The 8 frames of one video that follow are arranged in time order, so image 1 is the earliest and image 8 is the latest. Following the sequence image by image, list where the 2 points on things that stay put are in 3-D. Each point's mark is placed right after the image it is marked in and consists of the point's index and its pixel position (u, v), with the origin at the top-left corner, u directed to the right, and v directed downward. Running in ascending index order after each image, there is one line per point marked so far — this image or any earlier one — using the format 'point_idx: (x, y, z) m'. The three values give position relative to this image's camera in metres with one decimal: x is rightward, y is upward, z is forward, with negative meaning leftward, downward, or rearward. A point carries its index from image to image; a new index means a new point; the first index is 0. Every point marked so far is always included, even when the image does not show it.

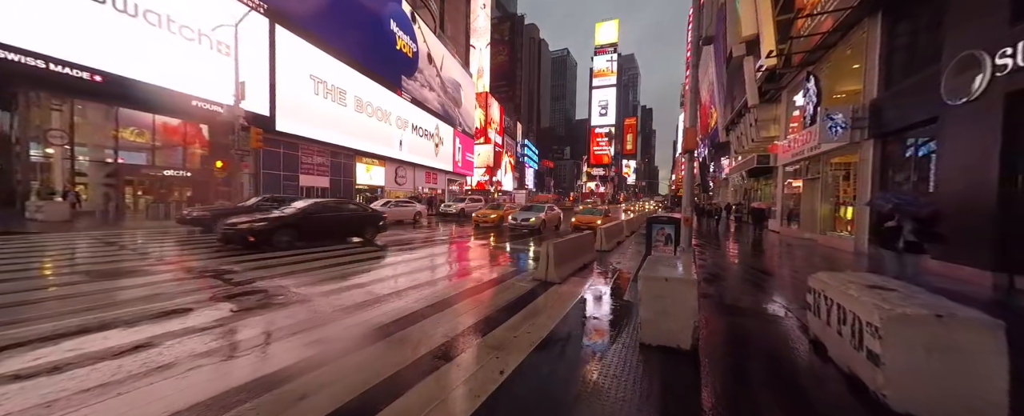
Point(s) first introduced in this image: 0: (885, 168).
0: (+13.4, +1.4, +11.3) m
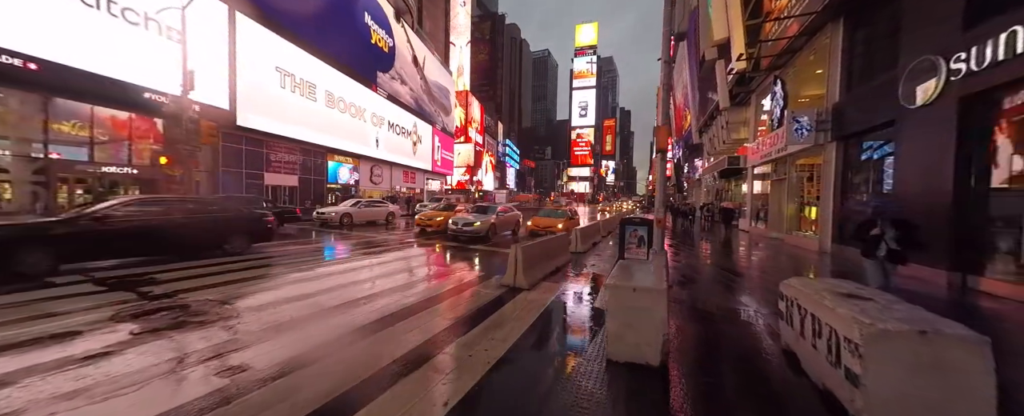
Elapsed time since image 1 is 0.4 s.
0: (+12.5, +1.4, +11.7) m
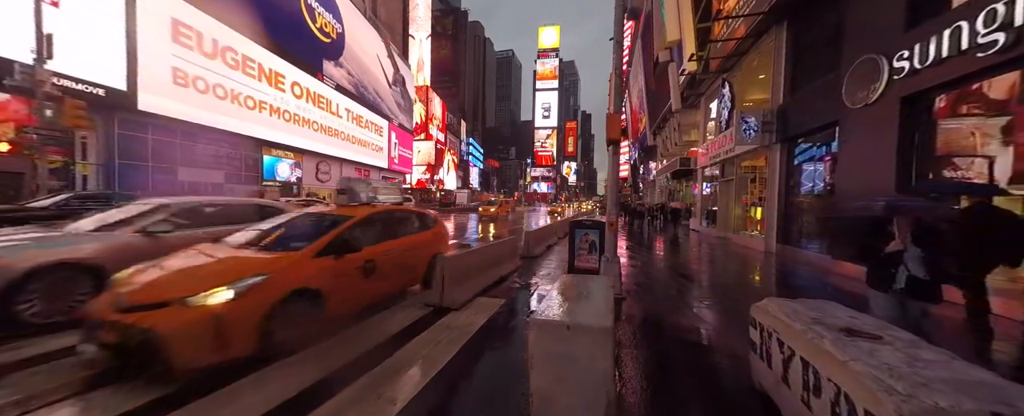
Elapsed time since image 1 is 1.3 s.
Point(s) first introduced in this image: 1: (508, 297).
0: (+10.6, +1.4, +12.0) m
1: (-0.1, -1.7, +6.0) m
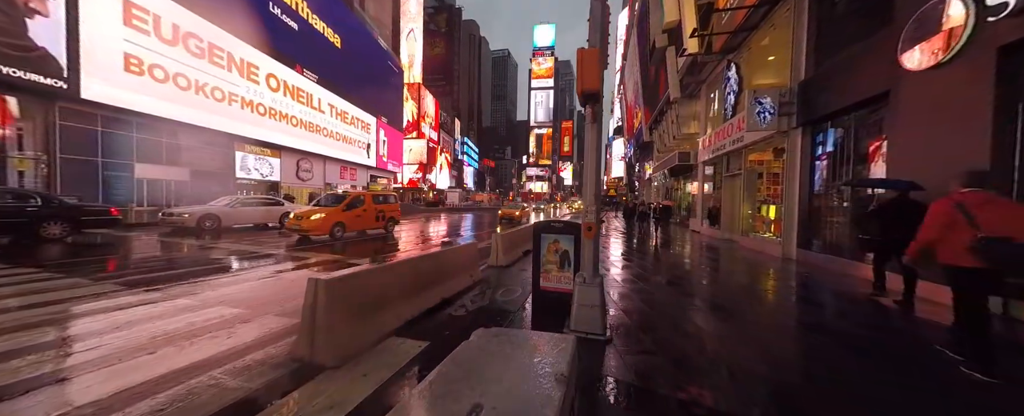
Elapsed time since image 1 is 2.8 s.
0: (+9.7, +1.4, +10.2) m
1: (-0.9, -1.6, +4.0) m
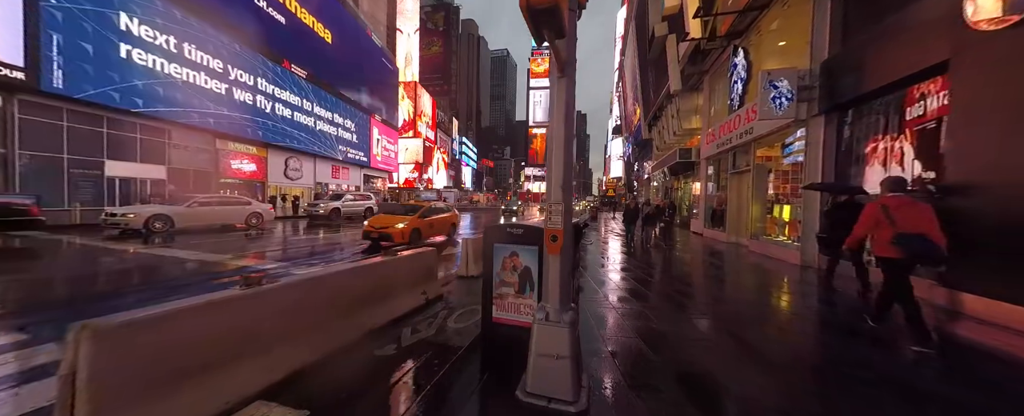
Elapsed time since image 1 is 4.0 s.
0: (+9.1, +1.4, +8.9) m
1: (-1.5, -1.6, +2.8) m
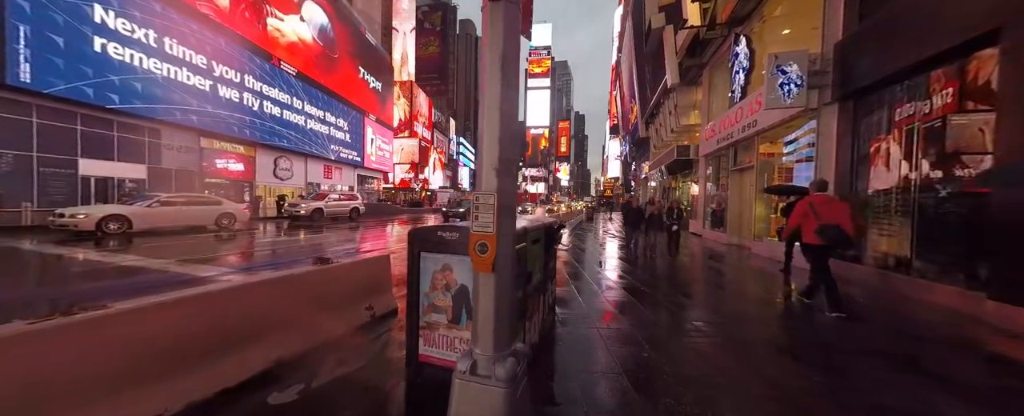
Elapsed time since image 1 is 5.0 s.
0: (+8.6, +1.5, +8.1) m
1: (-2.0, -1.6, +1.9) m
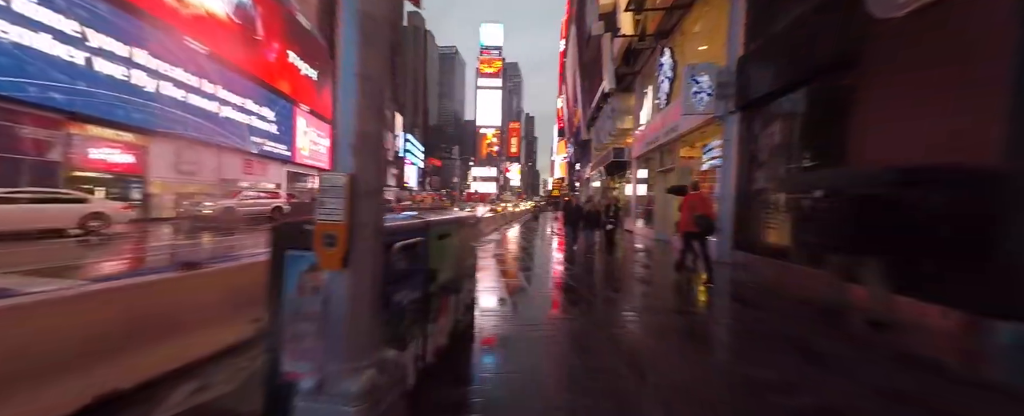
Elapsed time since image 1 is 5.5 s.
0: (+6.8, +1.5, +9.2) m
1: (-2.6, -1.5, +1.3) m
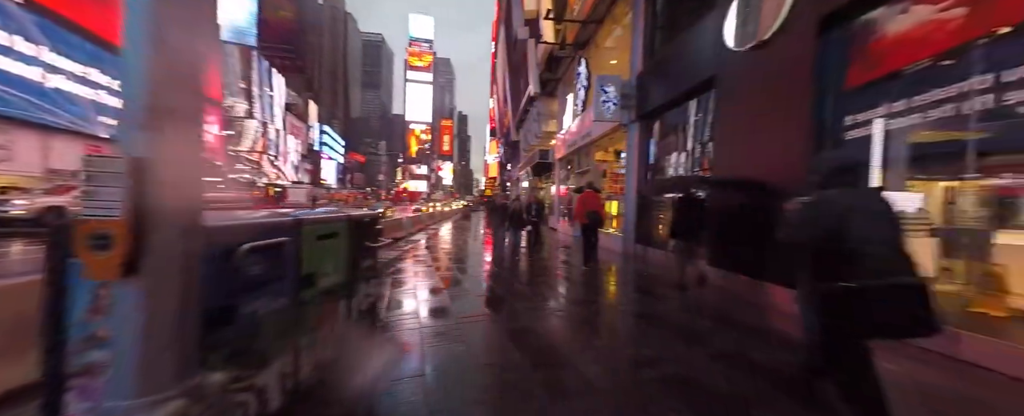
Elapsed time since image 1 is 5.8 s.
0: (+4.4, +1.5, +10.3) m
1: (-3.2, -1.5, +0.7) m
